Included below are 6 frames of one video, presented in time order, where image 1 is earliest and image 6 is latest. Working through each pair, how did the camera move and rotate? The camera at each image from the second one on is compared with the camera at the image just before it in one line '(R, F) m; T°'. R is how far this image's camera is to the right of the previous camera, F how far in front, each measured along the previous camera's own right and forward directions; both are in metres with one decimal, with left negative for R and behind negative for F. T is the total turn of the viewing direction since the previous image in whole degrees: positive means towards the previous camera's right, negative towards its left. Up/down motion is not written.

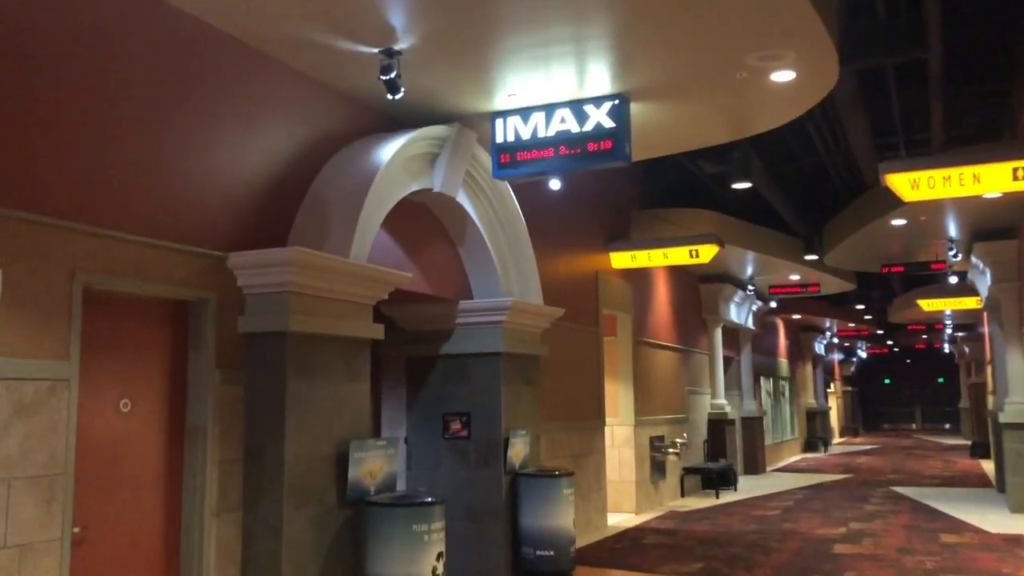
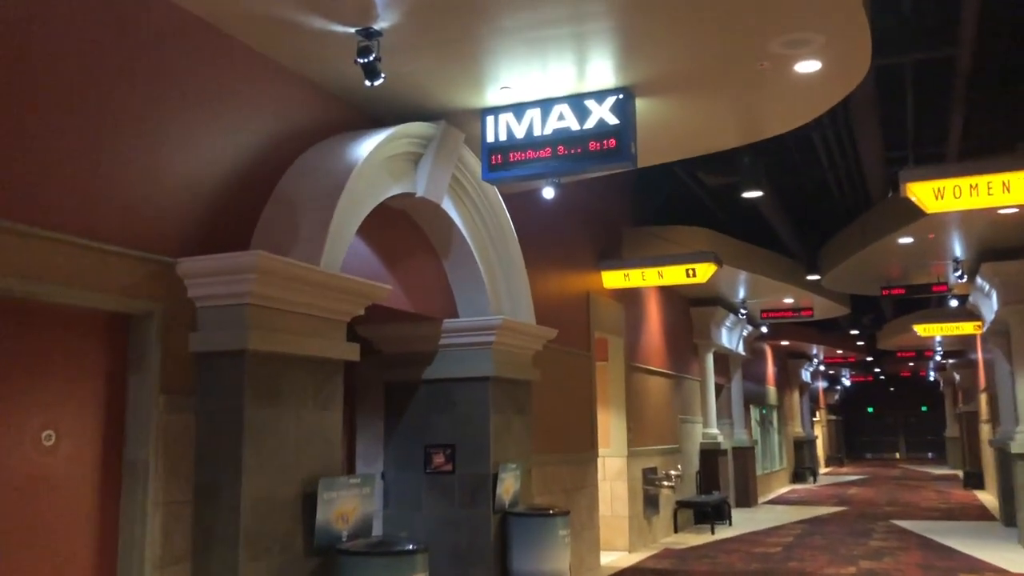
(-0.1, +0.6) m; +1°
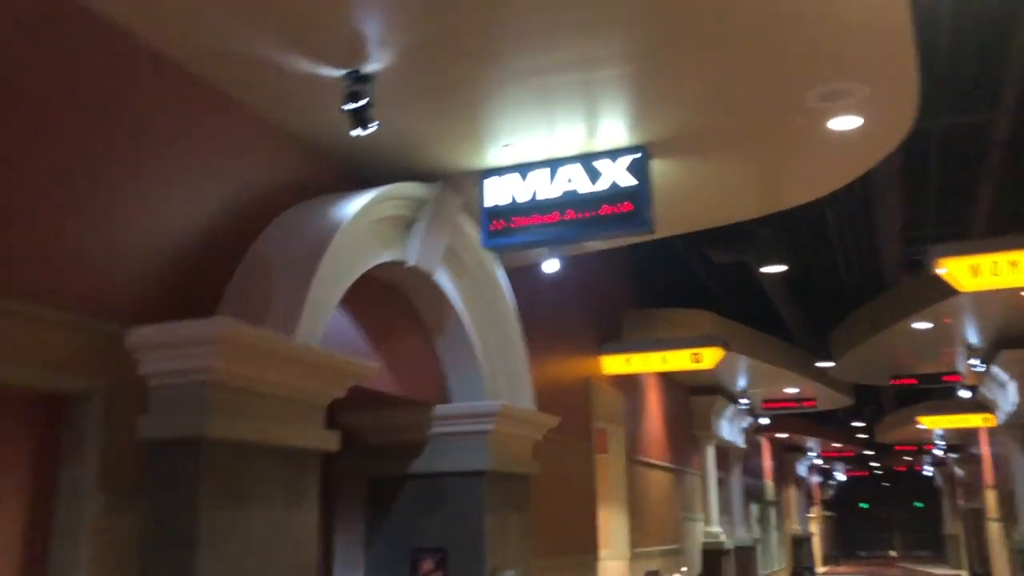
(-0.1, +0.5) m; +1°
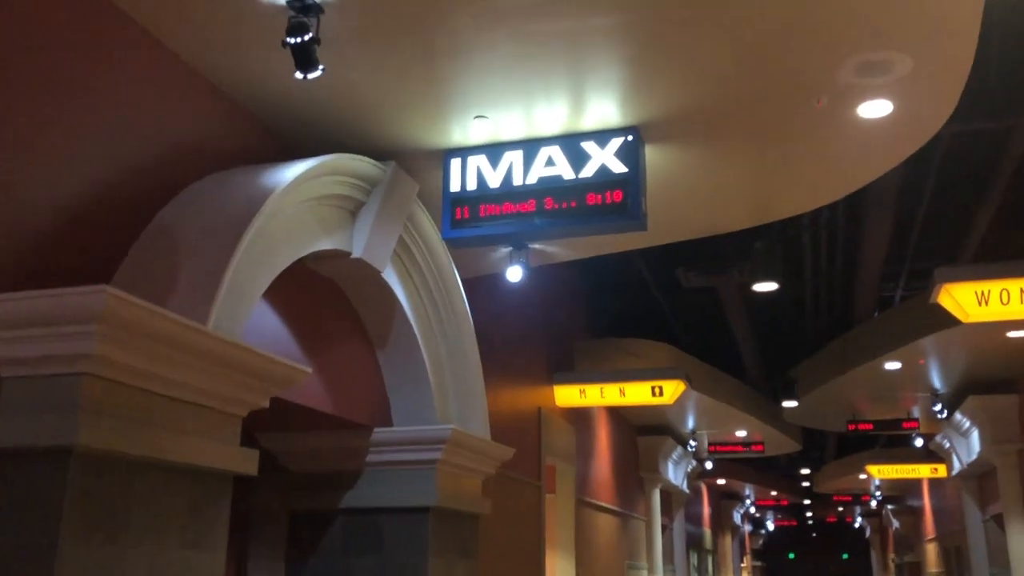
(-0.1, +0.7) m; +4°
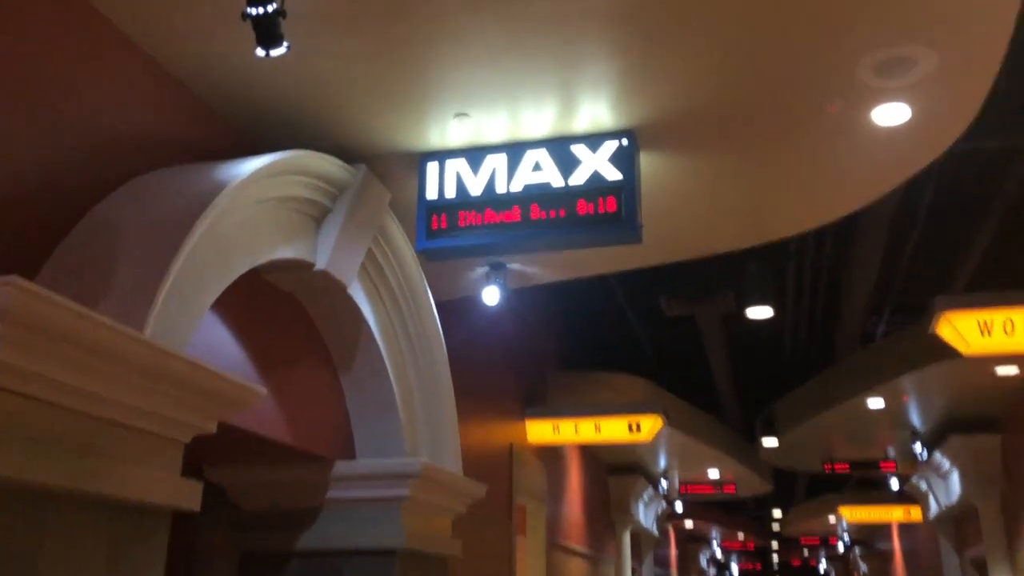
(-0.1, +0.3) m; +2°
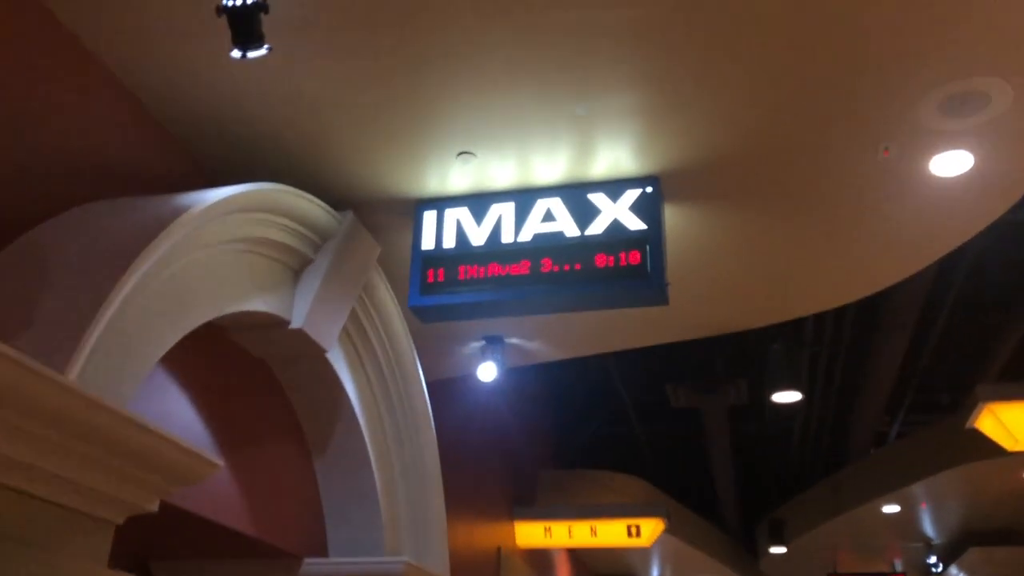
(-0.1, +0.4) m; +1°
